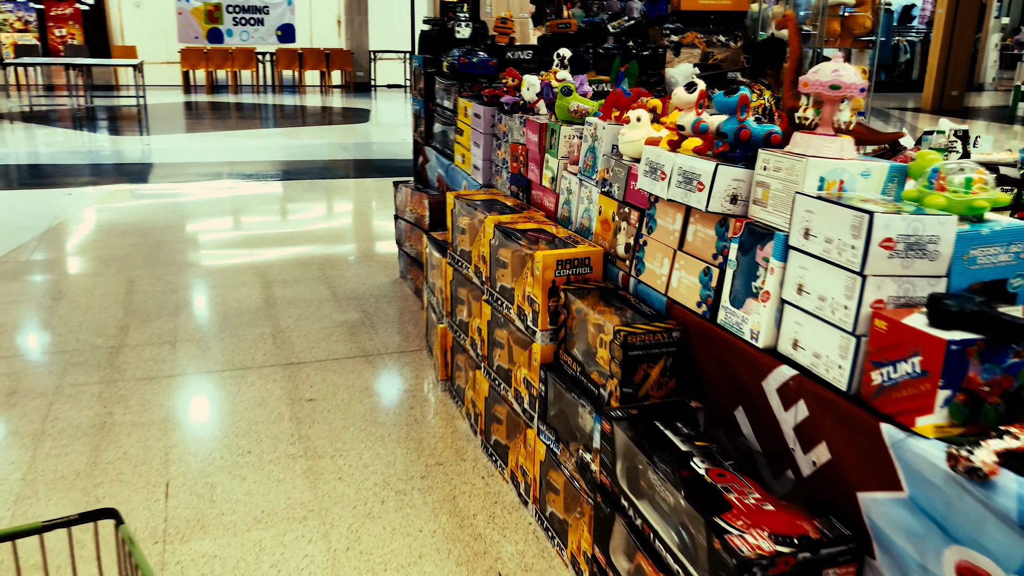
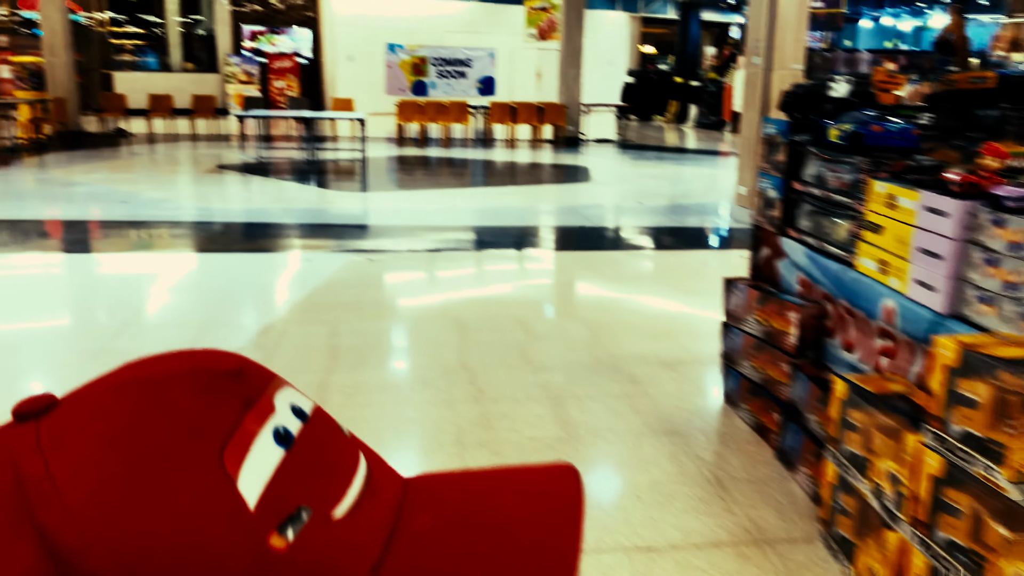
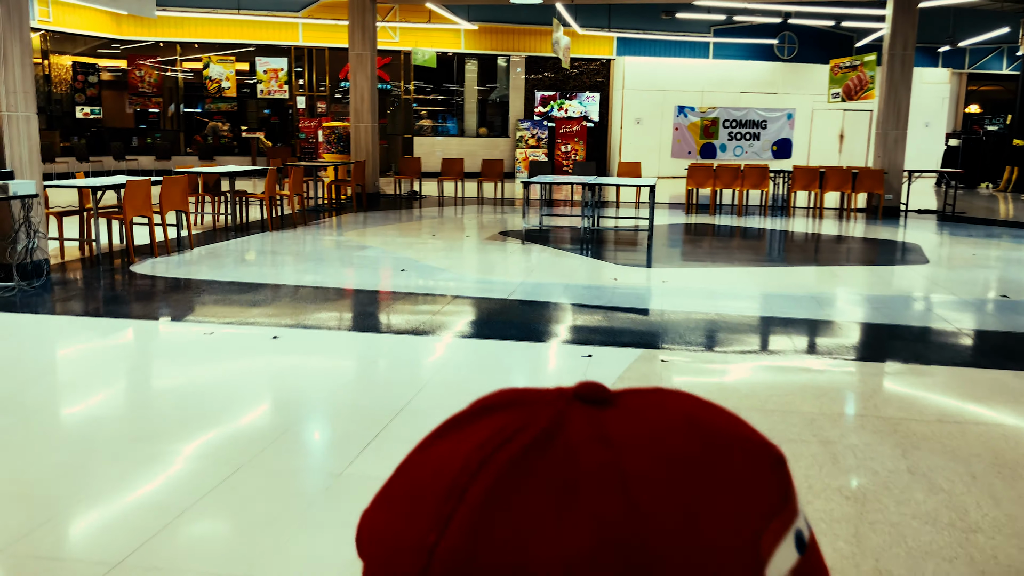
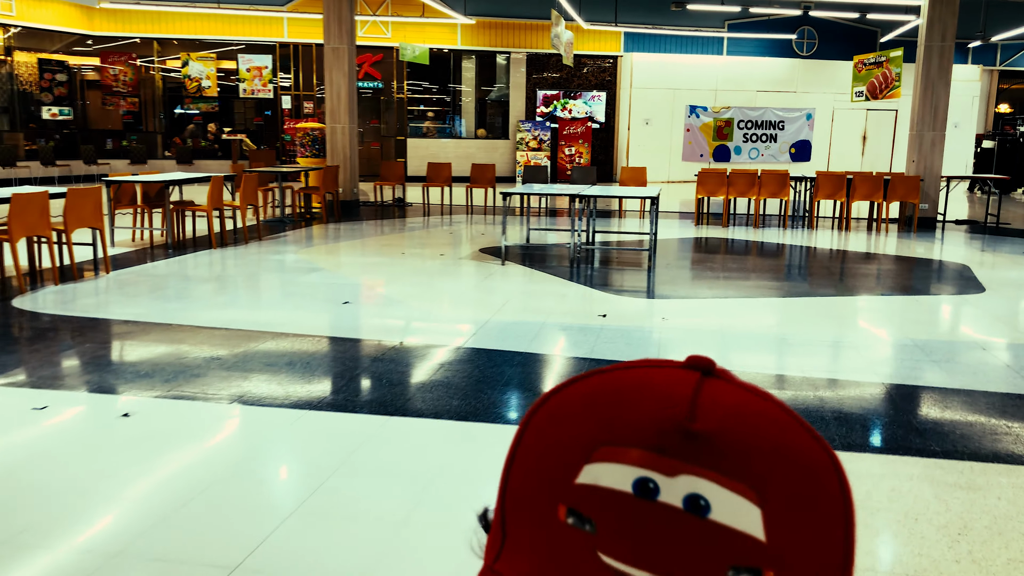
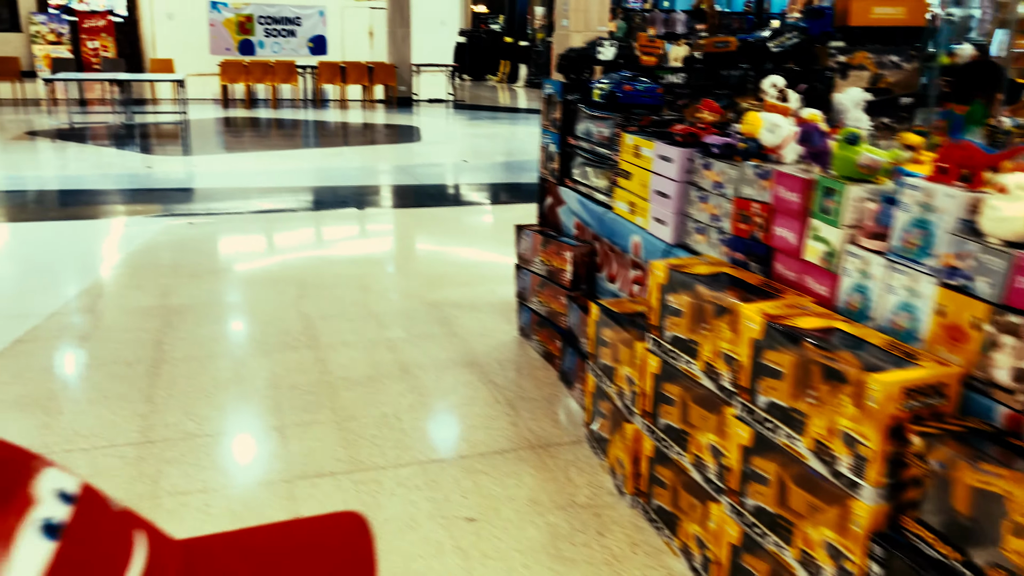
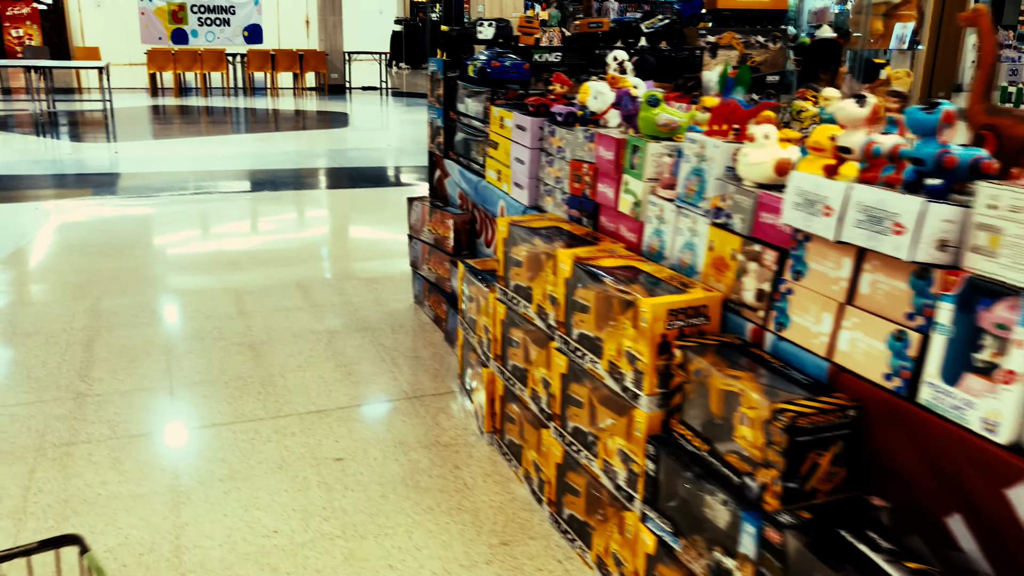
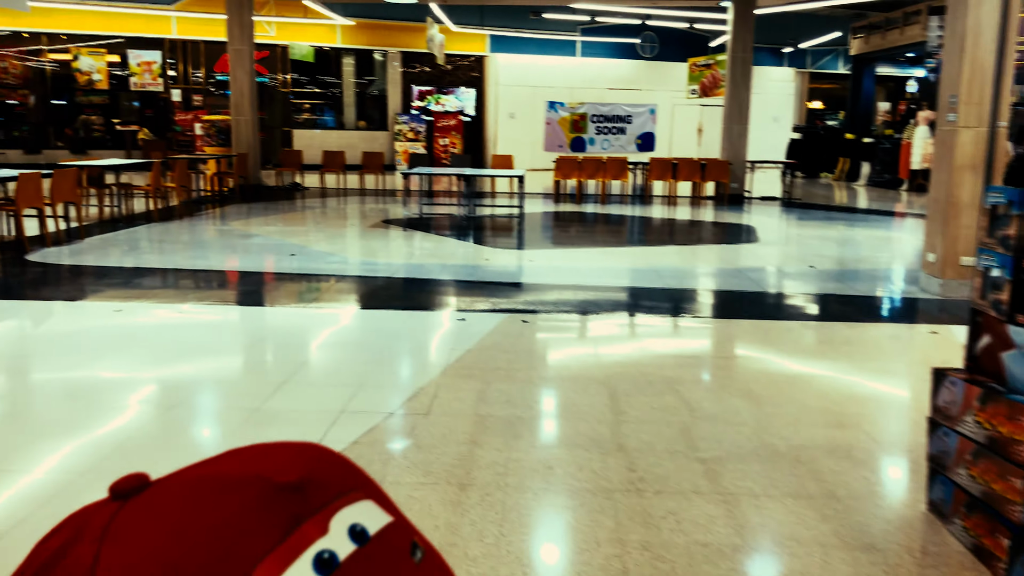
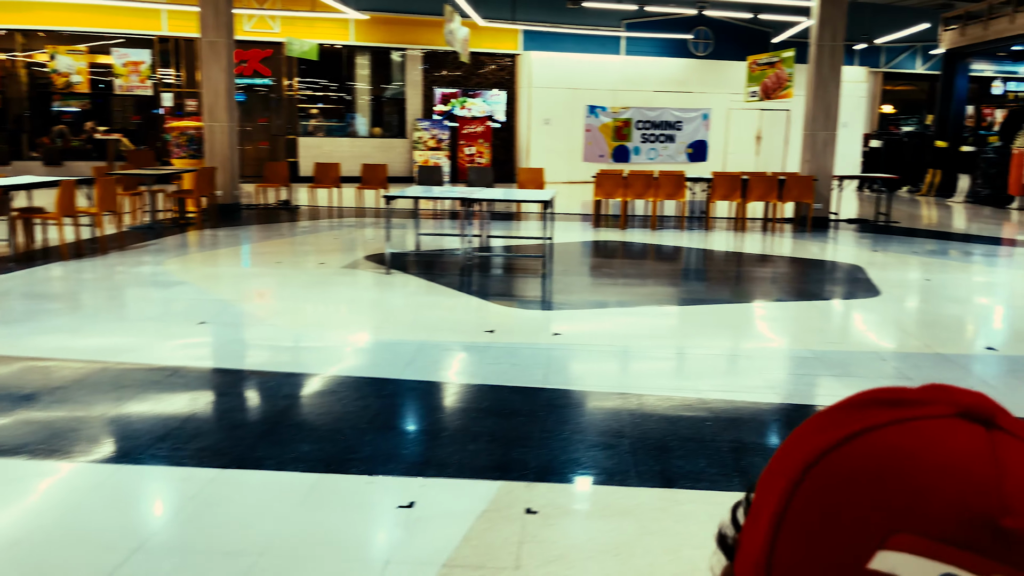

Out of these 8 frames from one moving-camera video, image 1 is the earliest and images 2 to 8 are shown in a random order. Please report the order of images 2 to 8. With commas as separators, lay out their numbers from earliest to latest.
6, 5, 2, 7, 3, 4, 8
